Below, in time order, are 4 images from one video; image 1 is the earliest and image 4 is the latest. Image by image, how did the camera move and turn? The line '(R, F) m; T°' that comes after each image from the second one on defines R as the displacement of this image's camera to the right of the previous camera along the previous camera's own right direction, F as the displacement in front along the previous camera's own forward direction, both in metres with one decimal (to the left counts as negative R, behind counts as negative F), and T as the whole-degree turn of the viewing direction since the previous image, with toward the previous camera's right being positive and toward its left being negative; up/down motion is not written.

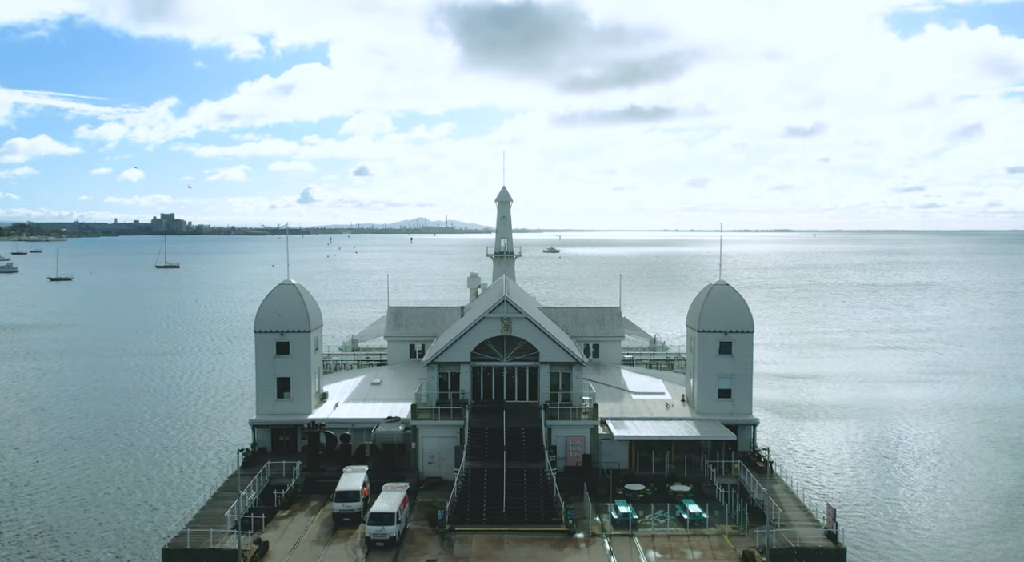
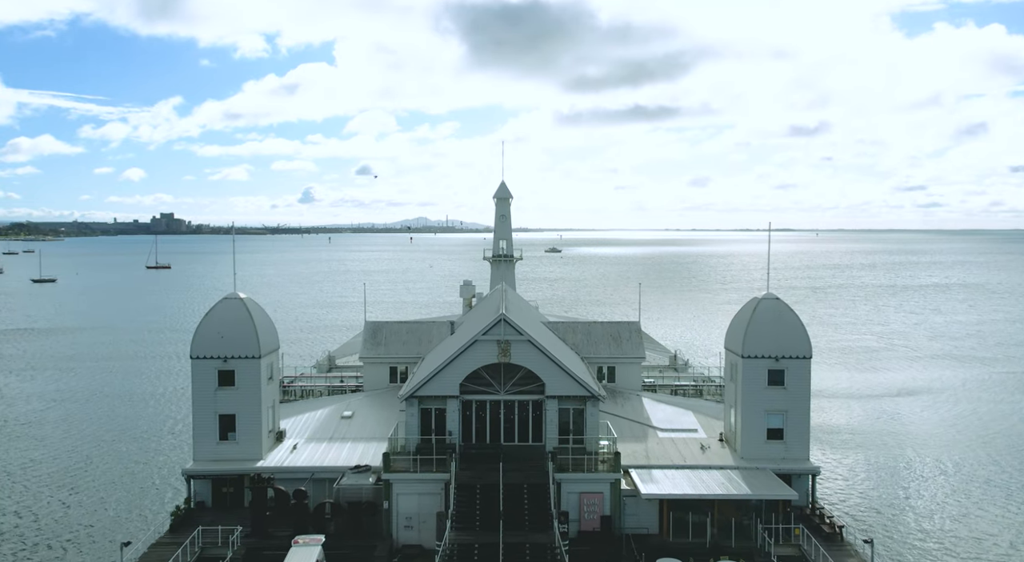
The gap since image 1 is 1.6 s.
(+0.1, +6.3) m; 0°
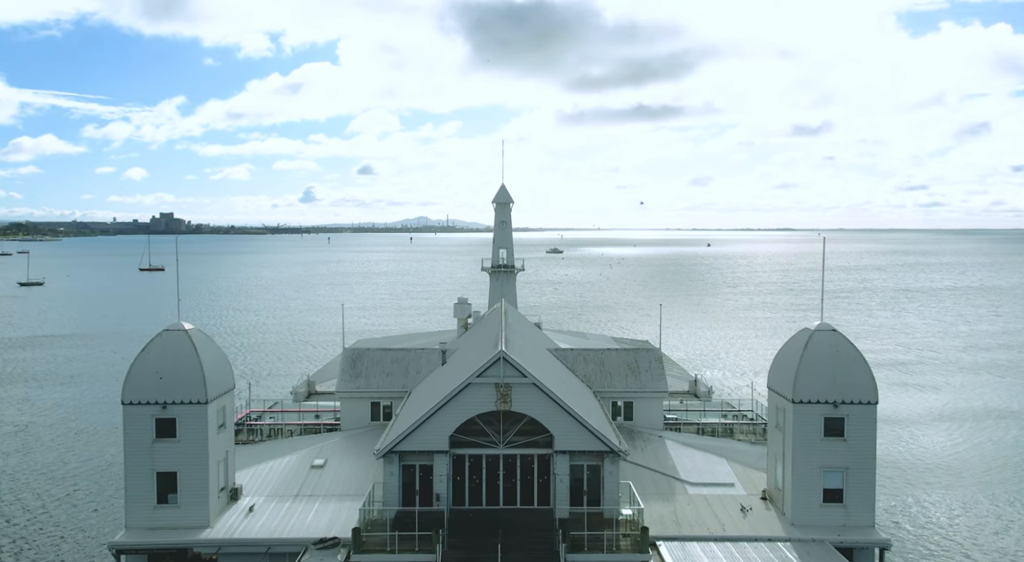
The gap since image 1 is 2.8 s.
(0.0, +4.6) m; 0°
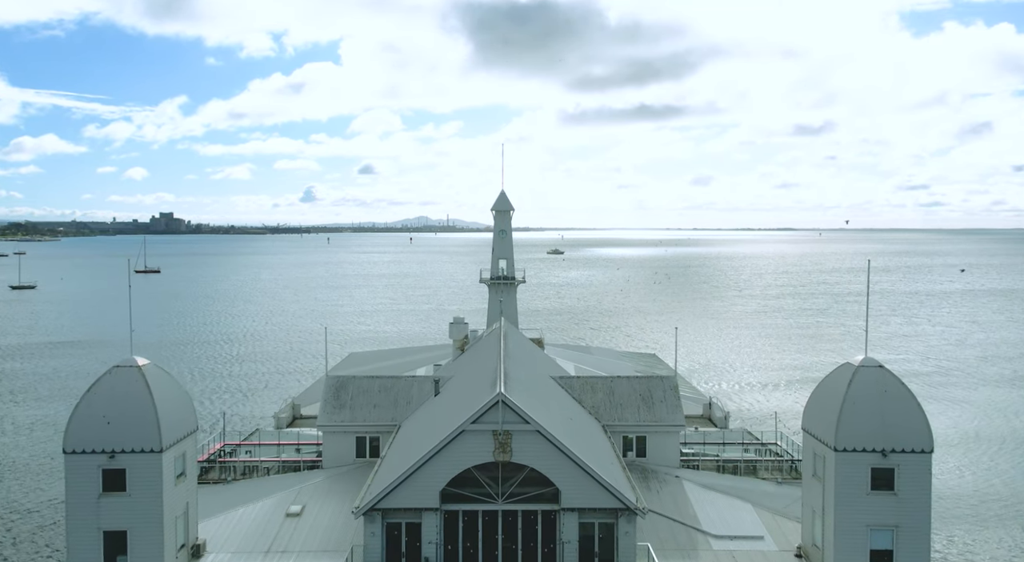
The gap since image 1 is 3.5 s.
(0.0, +2.8) m; 0°
